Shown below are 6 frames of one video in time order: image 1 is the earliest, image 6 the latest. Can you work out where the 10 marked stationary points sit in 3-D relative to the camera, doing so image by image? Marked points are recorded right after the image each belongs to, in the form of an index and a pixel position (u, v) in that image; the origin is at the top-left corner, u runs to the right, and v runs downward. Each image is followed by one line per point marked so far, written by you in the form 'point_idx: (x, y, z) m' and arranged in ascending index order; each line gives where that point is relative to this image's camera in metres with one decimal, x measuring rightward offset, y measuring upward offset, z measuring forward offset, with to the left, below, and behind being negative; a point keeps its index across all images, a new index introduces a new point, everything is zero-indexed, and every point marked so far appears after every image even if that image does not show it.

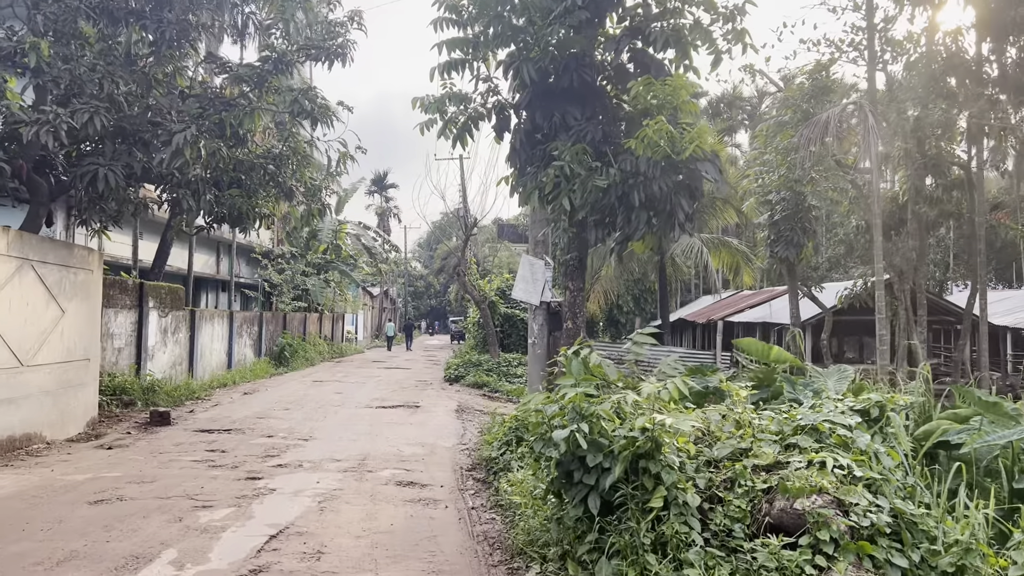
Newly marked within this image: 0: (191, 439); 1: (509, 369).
0: (-3.3, -1.6, +8.2) m
1: (-0.1, -1.6, +16.0) m
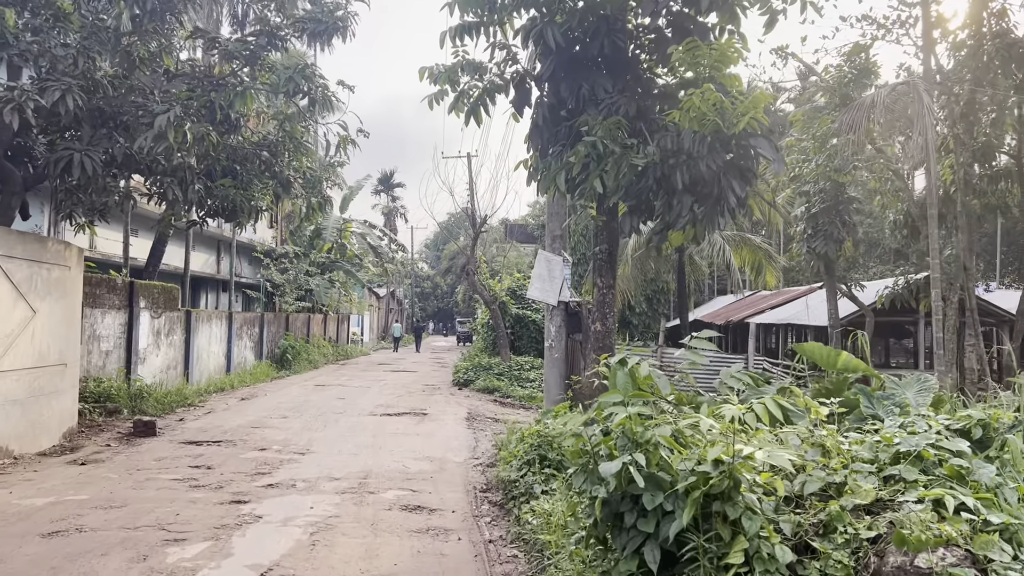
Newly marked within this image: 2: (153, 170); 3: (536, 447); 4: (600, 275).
0: (-3.1, -1.5, +7.4) m
1: (+0.2, -1.6, +15.2) m
2: (-3.8, +1.2, +8.3) m
3: (+0.2, -1.1, +5.7) m
4: (+0.6, +0.1, +6.0) m
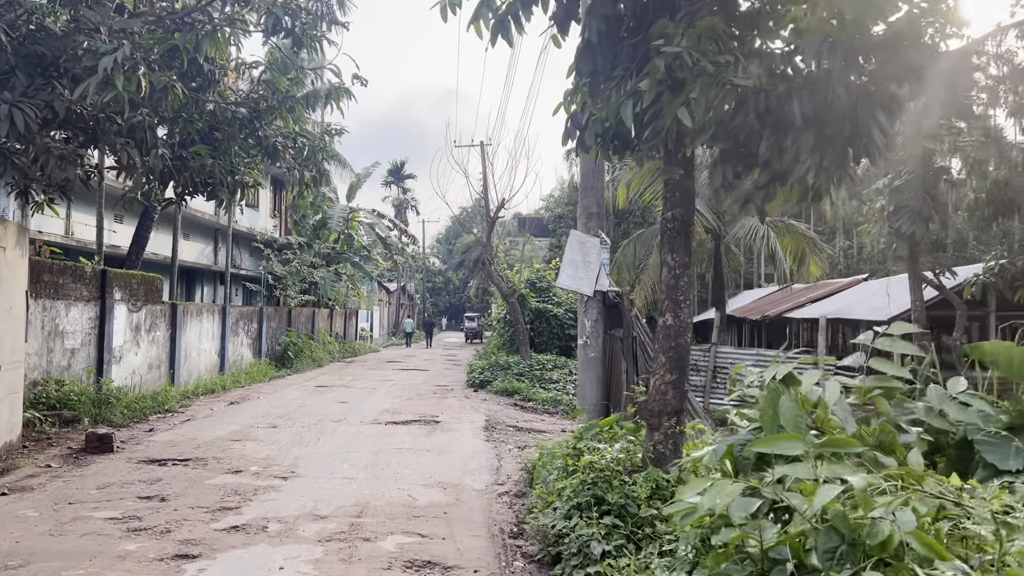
0: (-2.9, -1.4, +6.0) m
1: (+0.5, -1.5, +13.7) m
2: (-3.5, +1.4, +6.9) m
3: (+0.4, -1.0, +4.2) m
4: (+0.9, +0.2, +4.4) m
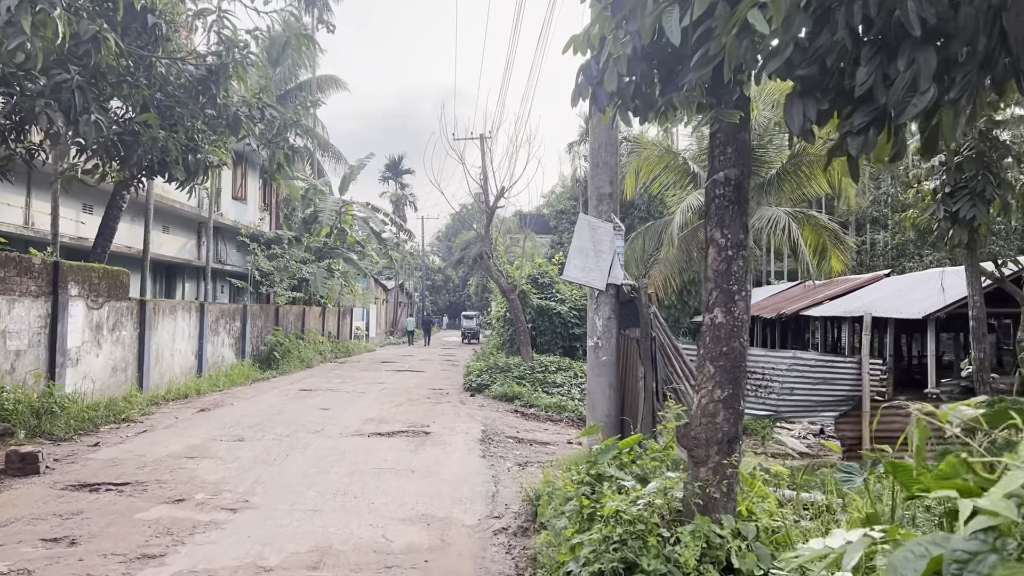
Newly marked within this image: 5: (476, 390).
0: (-2.9, -1.4, +4.9) m
1: (+0.5, -1.4, +12.6) m
2: (-3.5, +1.4, +5.8) m
3: (+0.4, -1.0, +3.1) m
4: (+0.9, +0.3, +3.4) m
5: (-0.6, -1.6, +12.6) m
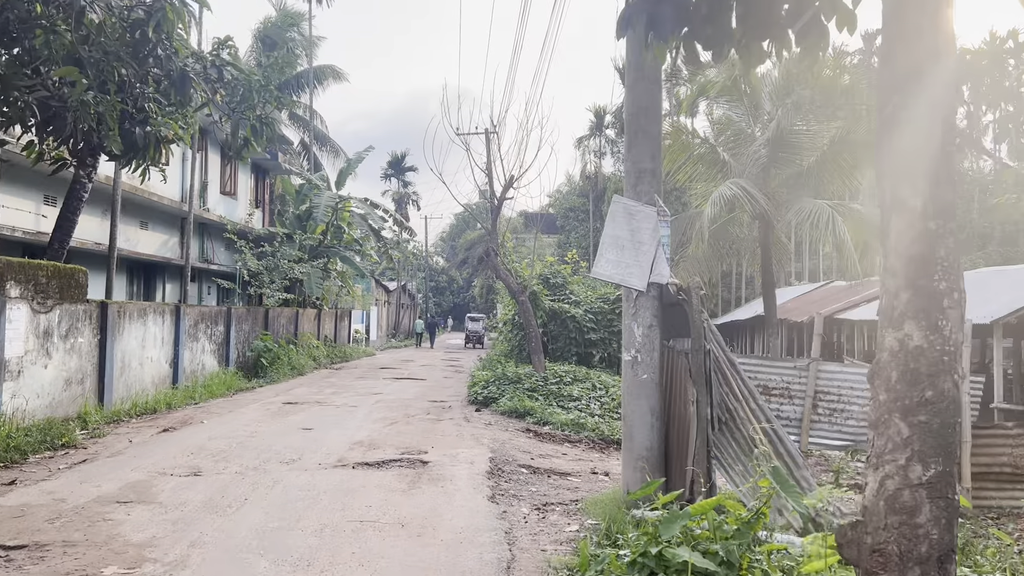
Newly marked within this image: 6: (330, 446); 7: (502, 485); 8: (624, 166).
0: (-2.8, -1.4, +3.5) m
1: (+0.7, -1.4, +11.2) m
2: (-3.4, +1.4, +4.4) m
3: (+0.5, -1.0, +1.7) m
4: (+1.0, +0.3, +1.9) m
5: (-0.4, -1.6, +11.2) m
6: (-1.8, -1.5, +7.7) m
7: (-0.1, -1.5, +6.3) m
8: (+0.8, +0.9, +5.6) m
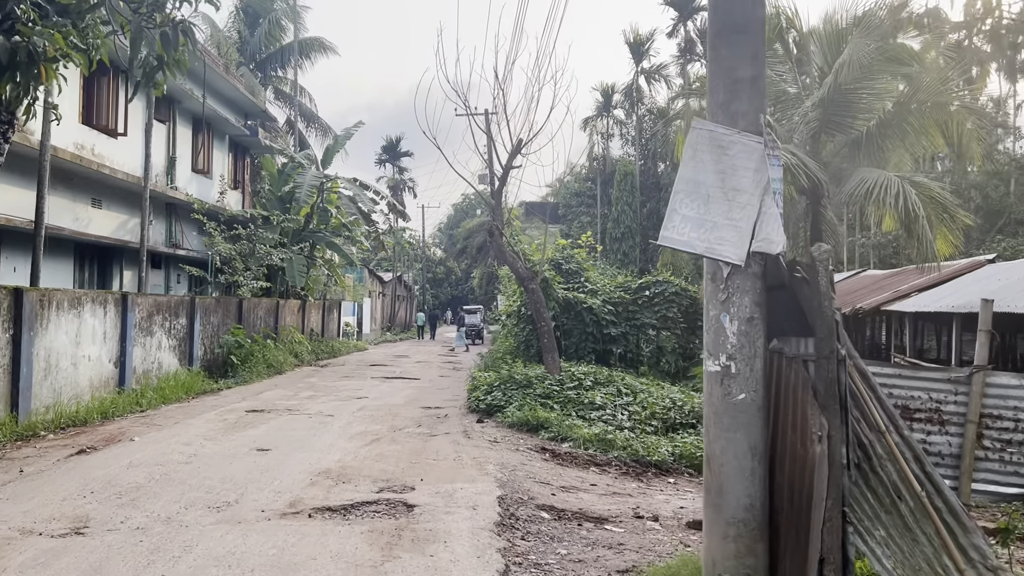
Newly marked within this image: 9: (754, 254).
0: (-2.7, -1.3, +1.6) m
1: (+0.8, -1.2, +9.2) m
2: (-3.3, +1.5, +2.4) m
3: (+0.6, -0.9, -0.3) m
4: (+1.1, +0.4, 0.0) m
5: (-0.3, -1.5, +9.3) m
6: (-1.6, -1.4, +5.7) m
7: (0.0, -1.4, +4.4) m
8: (+0.9, +1.0, +3.7) m
9: (+1.1, +0.2, +3.5) m
